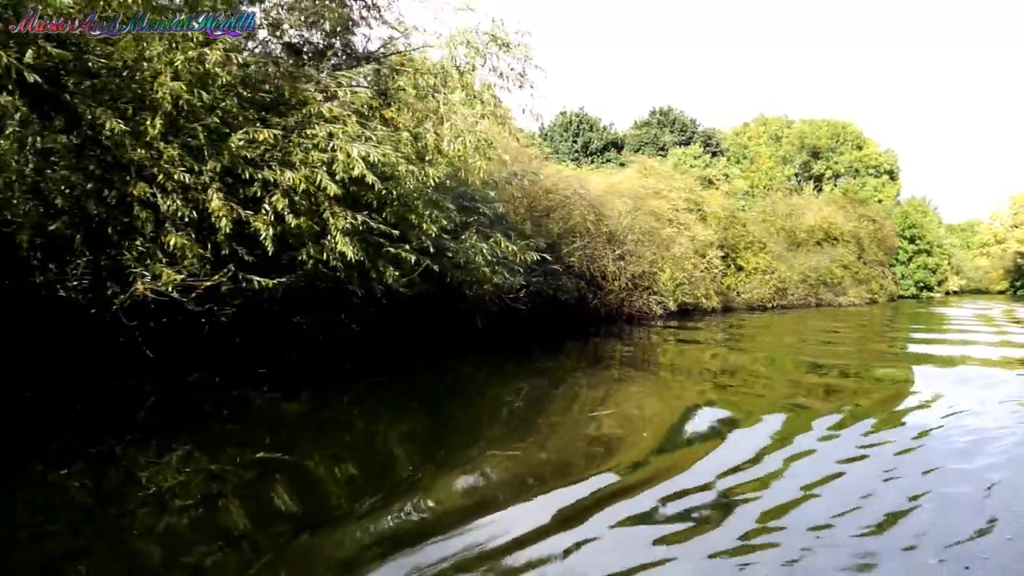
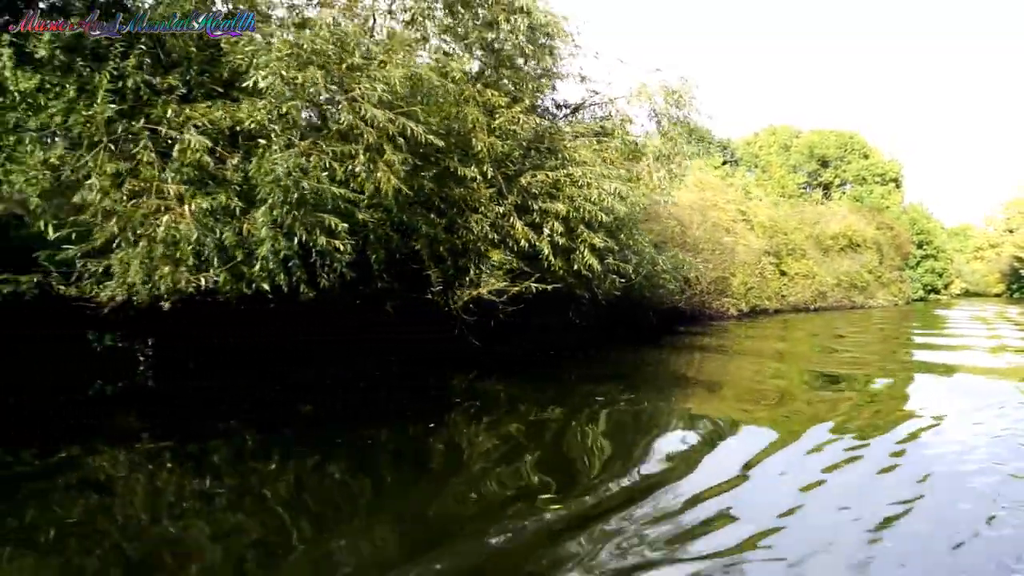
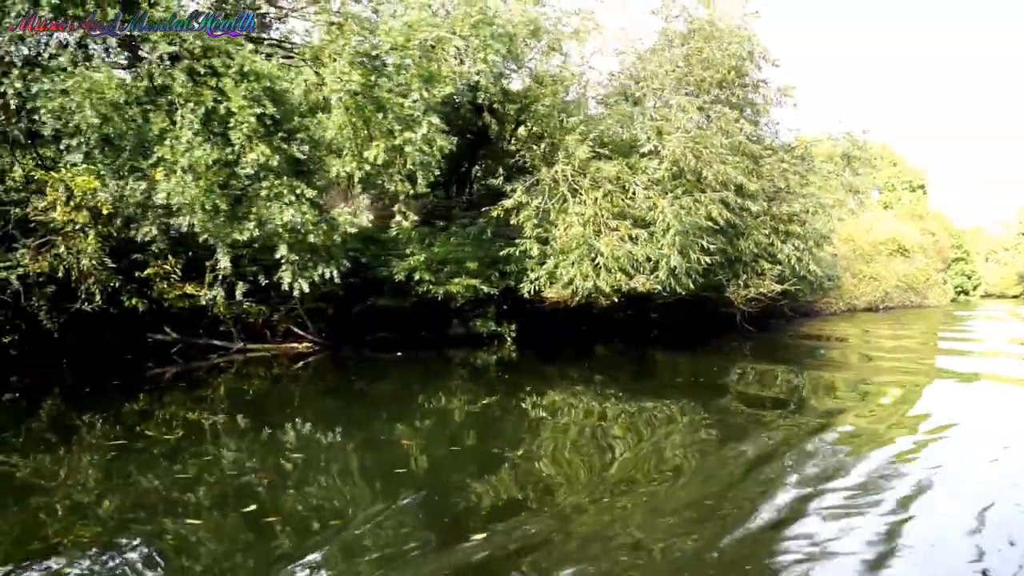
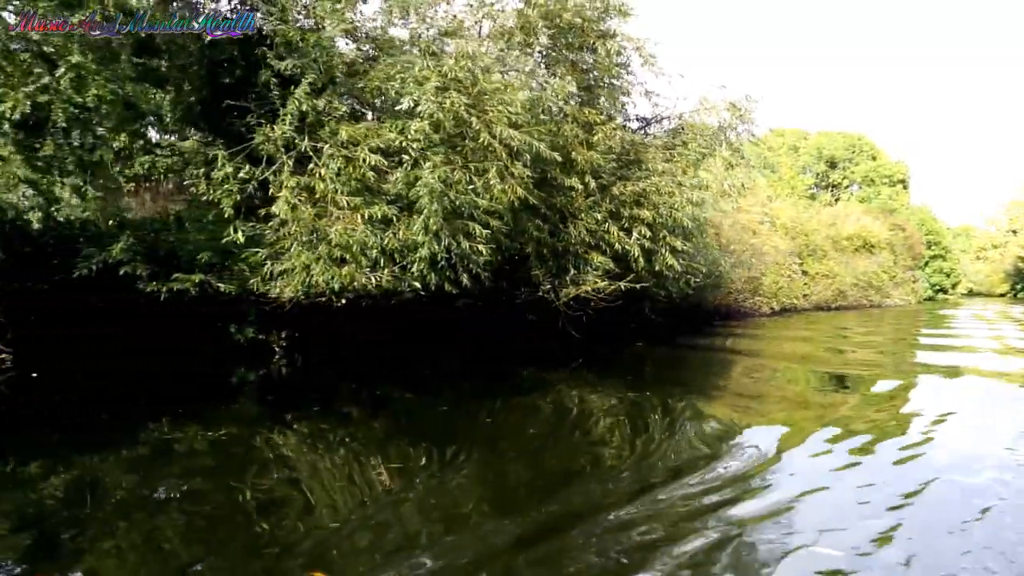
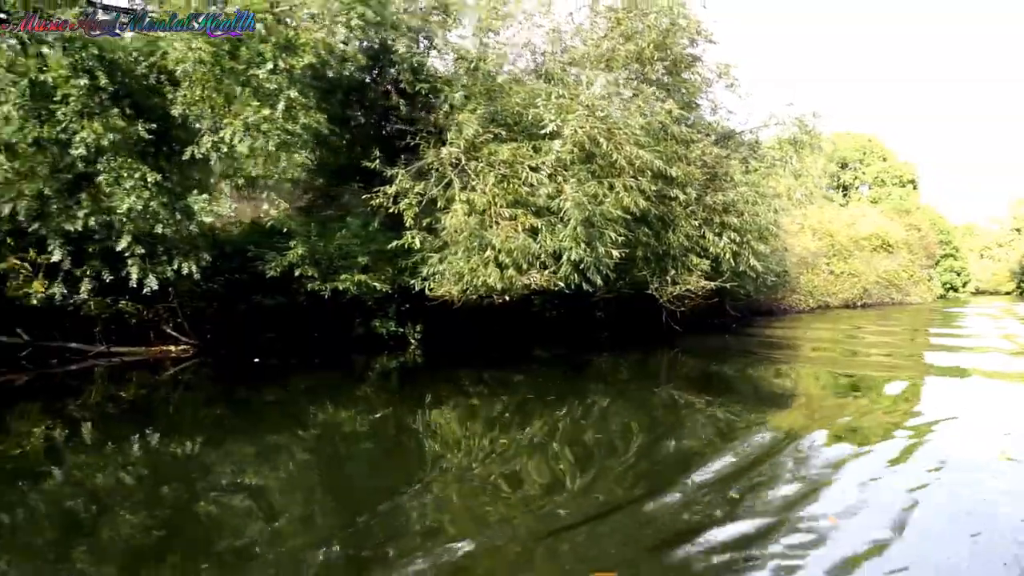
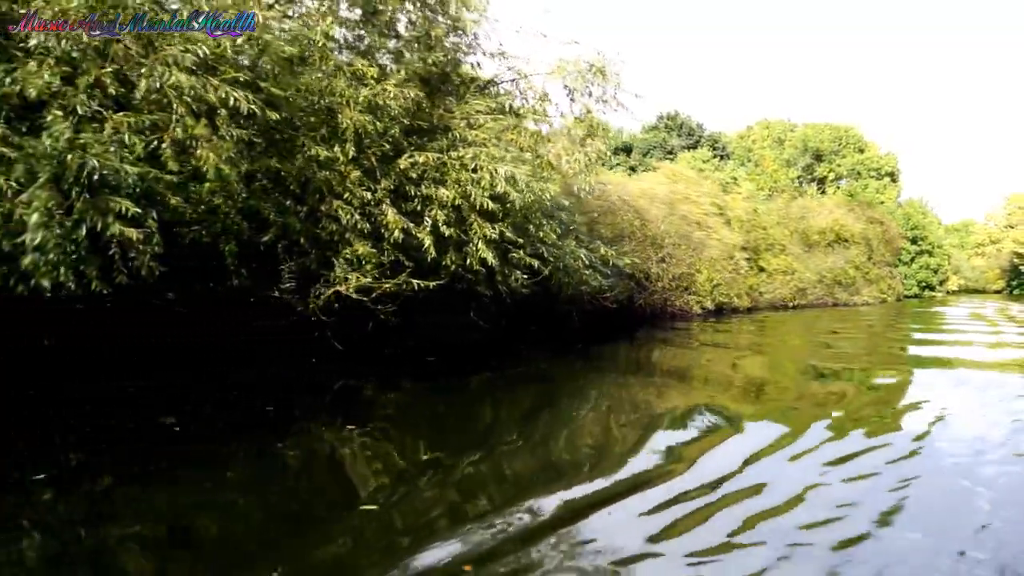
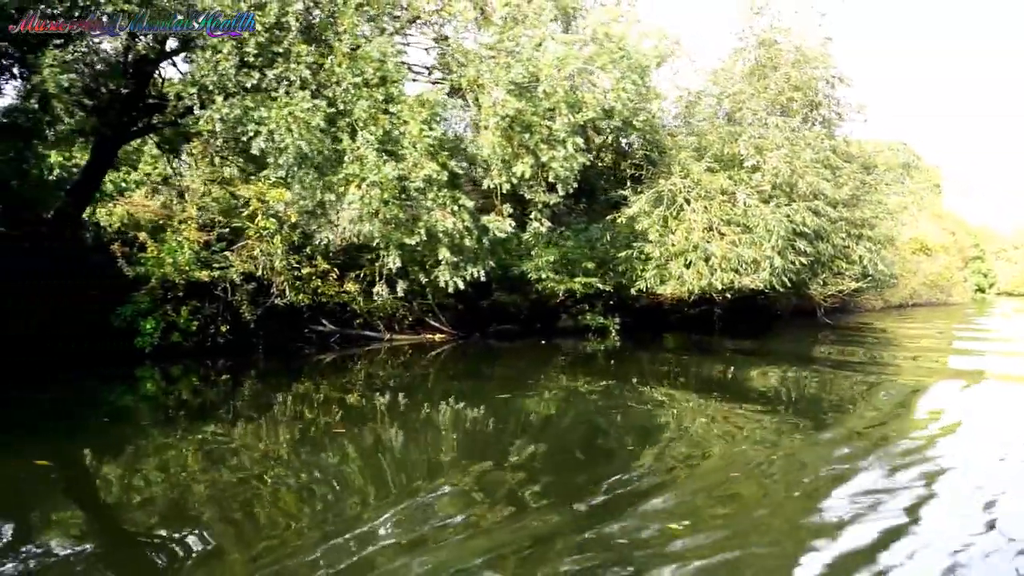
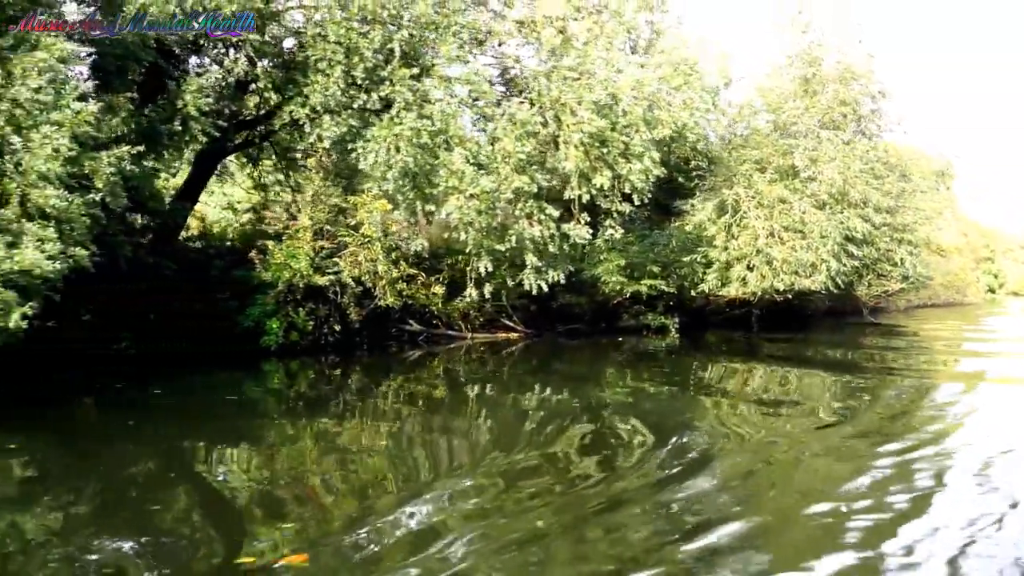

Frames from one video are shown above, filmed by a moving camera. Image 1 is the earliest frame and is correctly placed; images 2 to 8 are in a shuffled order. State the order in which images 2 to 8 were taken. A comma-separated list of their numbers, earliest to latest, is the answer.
6, 2, 4, 5, 3, 7, 8
